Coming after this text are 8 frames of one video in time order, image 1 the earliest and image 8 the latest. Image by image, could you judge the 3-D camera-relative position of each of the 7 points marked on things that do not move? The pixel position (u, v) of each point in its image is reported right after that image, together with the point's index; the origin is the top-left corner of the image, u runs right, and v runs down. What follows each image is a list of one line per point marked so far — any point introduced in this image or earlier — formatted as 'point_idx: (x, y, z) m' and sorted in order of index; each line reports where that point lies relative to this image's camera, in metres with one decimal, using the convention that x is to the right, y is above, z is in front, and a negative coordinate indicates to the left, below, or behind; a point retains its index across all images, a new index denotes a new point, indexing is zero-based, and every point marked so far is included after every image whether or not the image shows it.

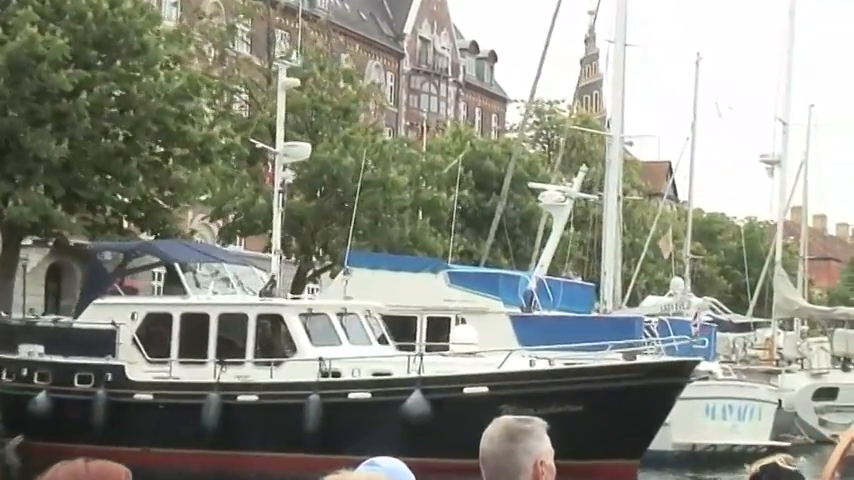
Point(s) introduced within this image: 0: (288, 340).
0: (-1.3, -0.9, +18.6) m
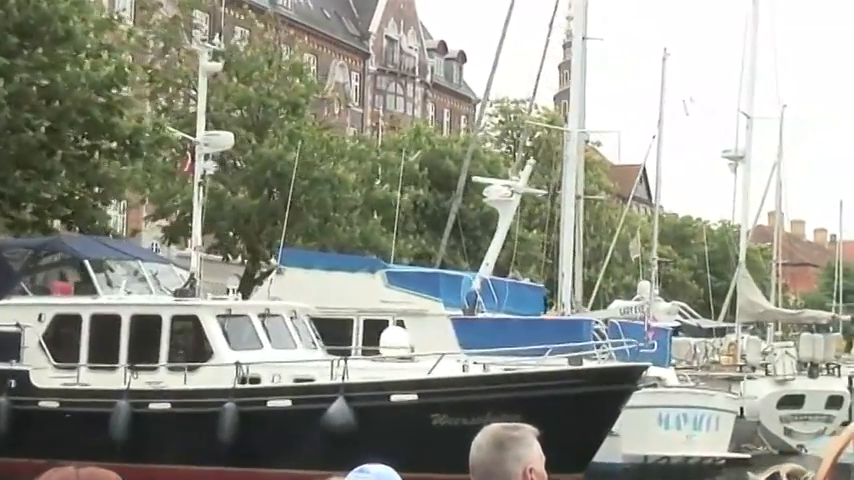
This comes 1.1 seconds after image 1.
0: (-2.0, -0.9, +17.2) m
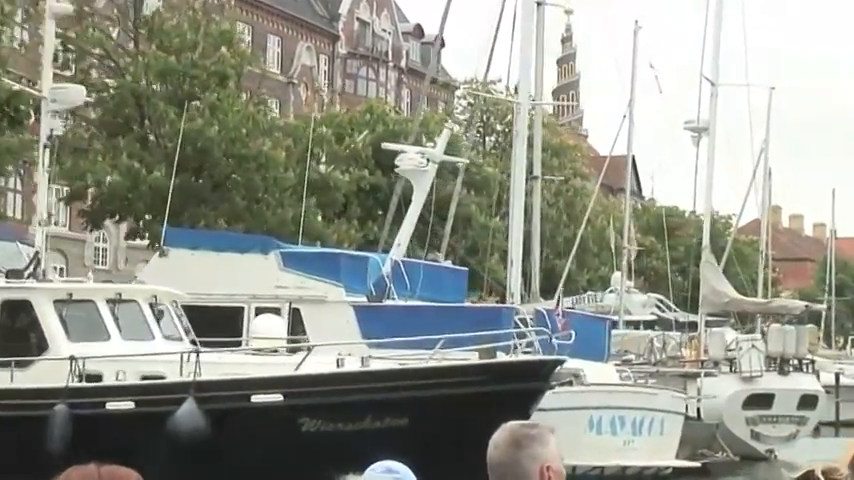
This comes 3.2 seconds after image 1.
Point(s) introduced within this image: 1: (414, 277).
0: (-2.9, -0.7, +14.4) m
1: (-0.1, -0.3, +18.4) m
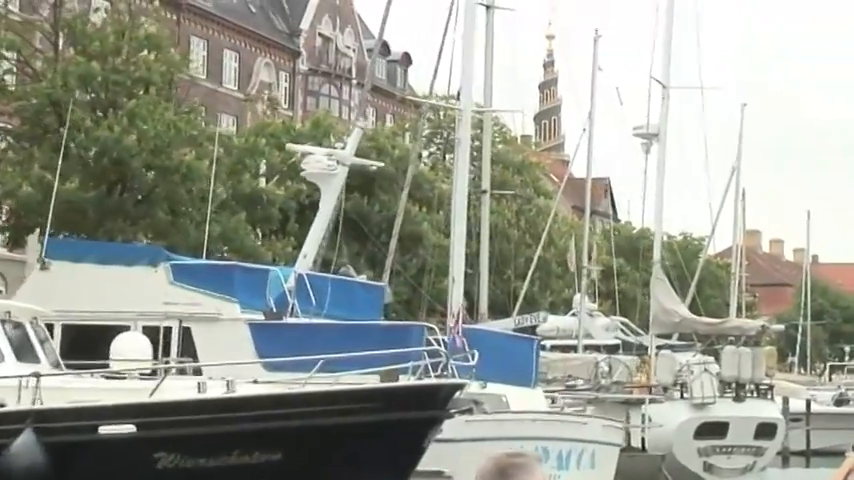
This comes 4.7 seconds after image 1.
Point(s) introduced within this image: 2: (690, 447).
0: (-3.6, -0.7, +12.6) m
1: (-0.9, -0.4, +16.6) m
2: (+2.7, -2.1, +20.0) m
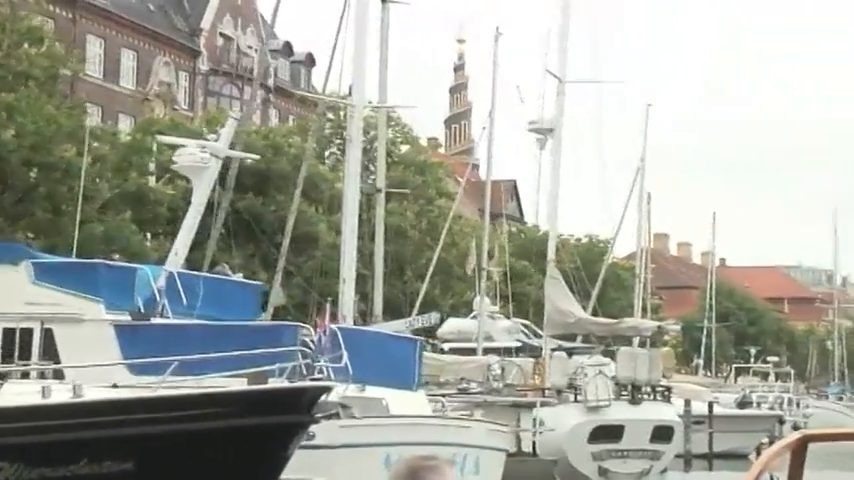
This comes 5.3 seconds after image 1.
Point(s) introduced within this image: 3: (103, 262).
0: (-4.4, -0.7, +11.6) m
1: (-1.9, -0.4, +15.7) m
2: (+1.5, -2.1, +19.3) m
3: (-2.4, -0.2, +15.0) m
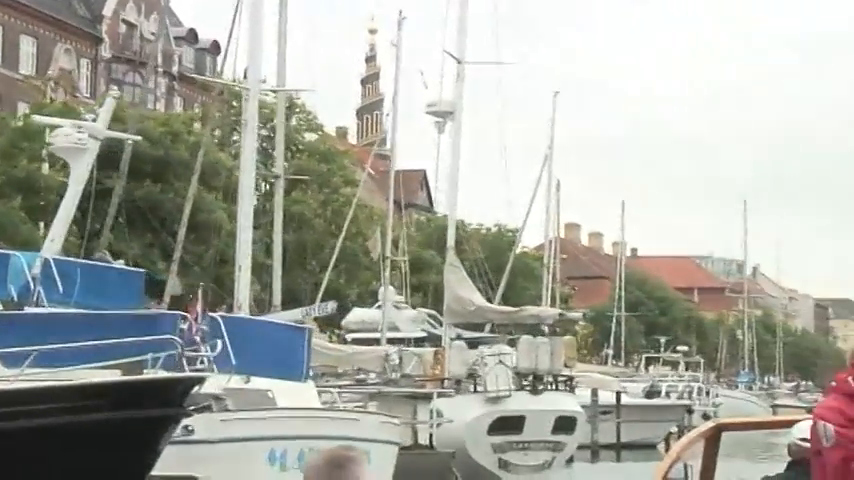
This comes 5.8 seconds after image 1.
0: (-5.1, -0.6, +10.8) m
1: (-2.7, -0.3, +15.0) m
2: (+0.5, -2.0, +18.8) m
3: (-3.3, -0.1, +14.2) m
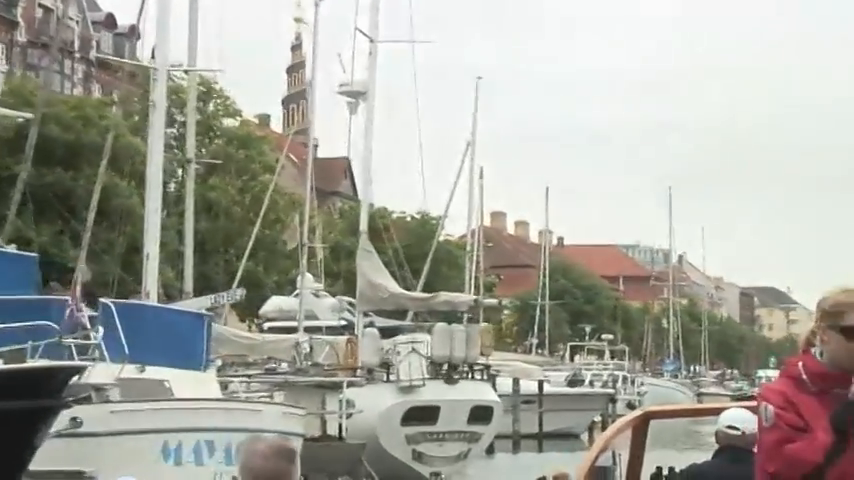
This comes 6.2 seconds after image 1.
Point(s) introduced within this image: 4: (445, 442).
0: (-5.6, -0.5, +10.0) m
1: (-3.4, -0.2, +14.3) m
2: (-0.3, -1.8, +18.1) m
3: (-3.9, +0.1, +13.5) m
4: (+0.2, -1.9, +18.4) m
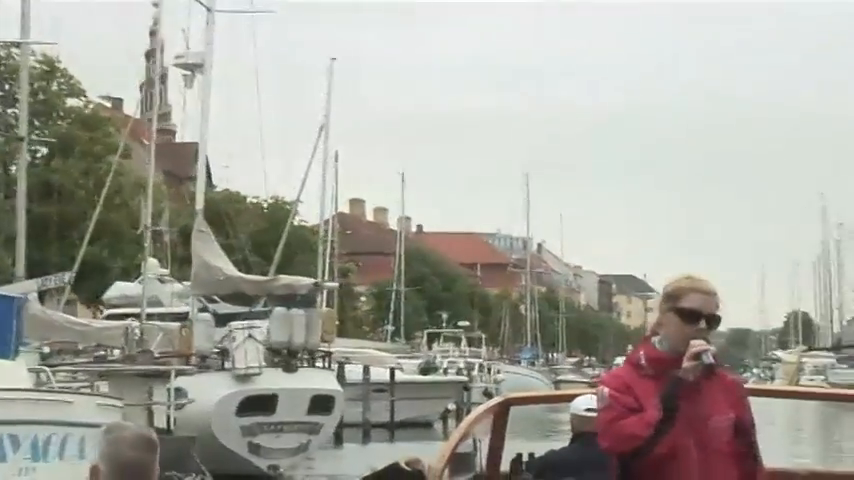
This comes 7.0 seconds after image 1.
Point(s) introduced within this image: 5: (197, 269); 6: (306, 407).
0: (-6.4, -0.4, +8.6) m
1: (-4.6, 0.0, +13.0) m
2: (-1.7, -1.6, +17.1) m
3: (-5.0, +0.2, +12.2) m
4: (-1.3, -1.7, +17.4) m
5: (-2.2, -0.3, +18.5) m
6: (-1.1, -1.5, +17.6) m
